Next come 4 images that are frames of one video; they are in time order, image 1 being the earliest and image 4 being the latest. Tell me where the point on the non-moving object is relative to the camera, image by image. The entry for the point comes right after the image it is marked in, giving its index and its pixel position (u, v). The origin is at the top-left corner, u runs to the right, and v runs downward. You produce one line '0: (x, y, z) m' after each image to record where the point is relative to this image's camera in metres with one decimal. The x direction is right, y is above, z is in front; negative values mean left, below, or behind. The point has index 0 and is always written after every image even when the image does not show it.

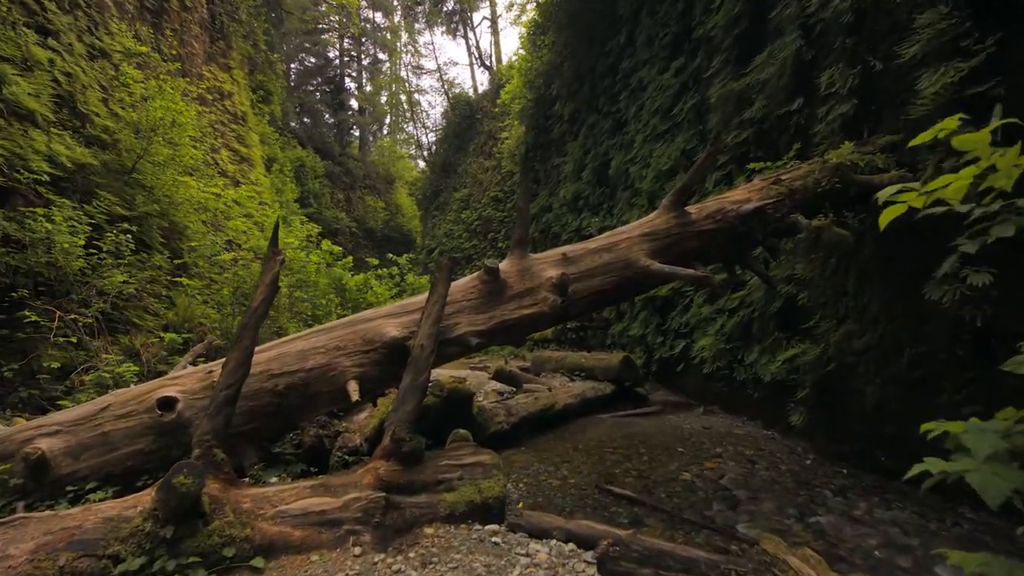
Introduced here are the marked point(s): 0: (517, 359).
0: (+0.1, -1.3, +9.0) m
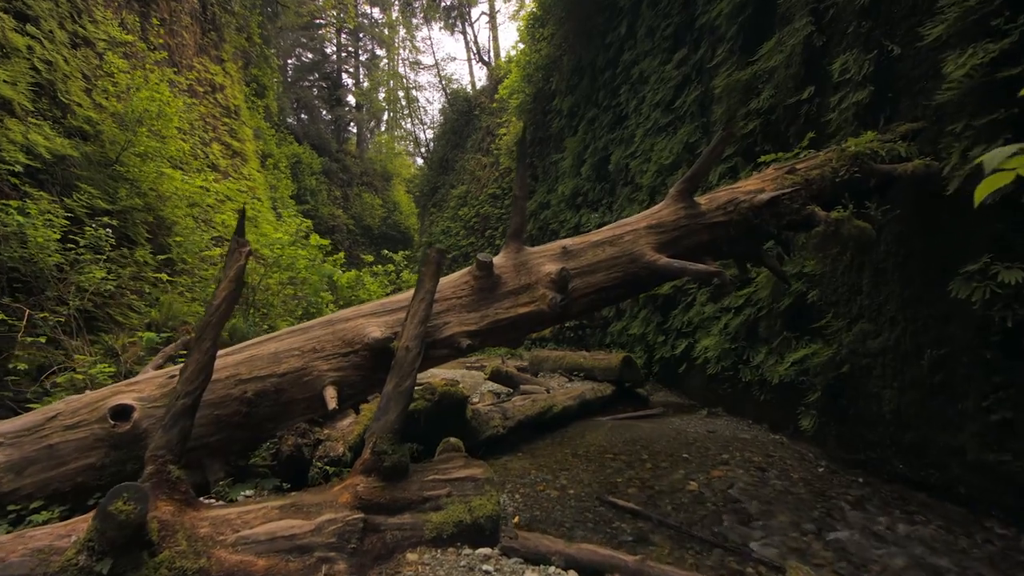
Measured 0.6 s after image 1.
0: (0.0, -1.2, +8.8) m
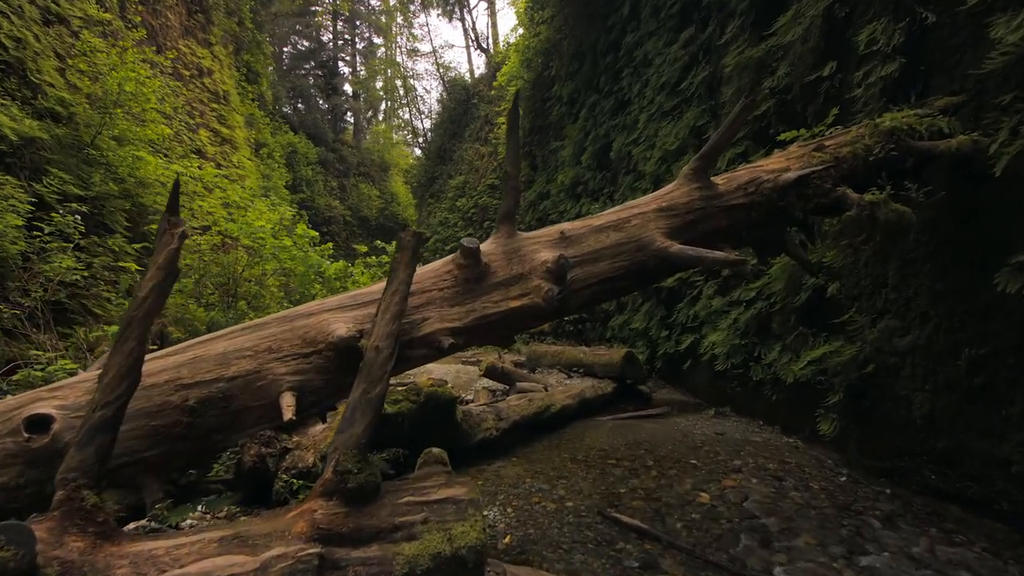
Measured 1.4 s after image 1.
0: (0.0, -1.1, +8.4) m
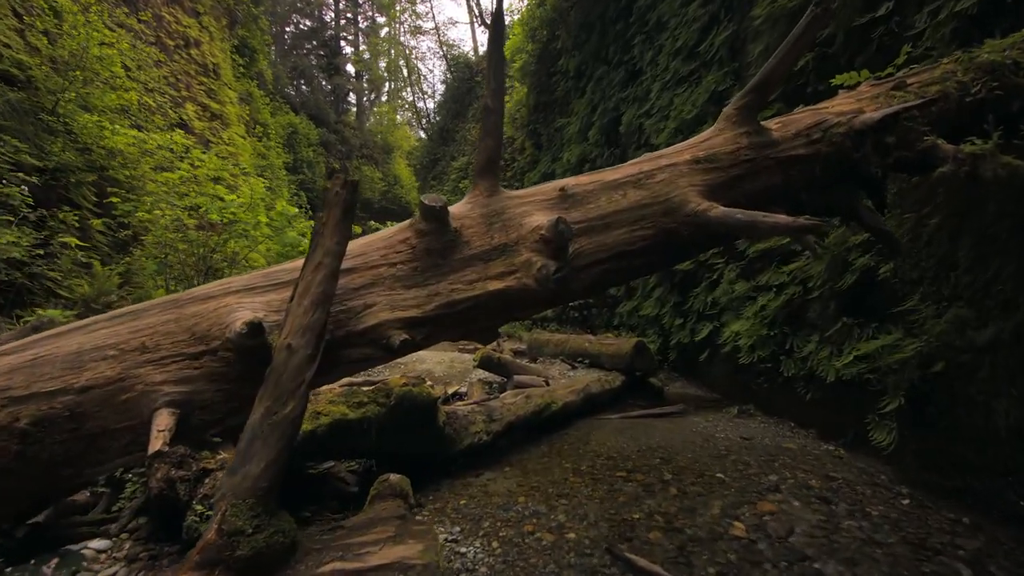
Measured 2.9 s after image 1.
0: (0.0, -0.8, +7.8) m
